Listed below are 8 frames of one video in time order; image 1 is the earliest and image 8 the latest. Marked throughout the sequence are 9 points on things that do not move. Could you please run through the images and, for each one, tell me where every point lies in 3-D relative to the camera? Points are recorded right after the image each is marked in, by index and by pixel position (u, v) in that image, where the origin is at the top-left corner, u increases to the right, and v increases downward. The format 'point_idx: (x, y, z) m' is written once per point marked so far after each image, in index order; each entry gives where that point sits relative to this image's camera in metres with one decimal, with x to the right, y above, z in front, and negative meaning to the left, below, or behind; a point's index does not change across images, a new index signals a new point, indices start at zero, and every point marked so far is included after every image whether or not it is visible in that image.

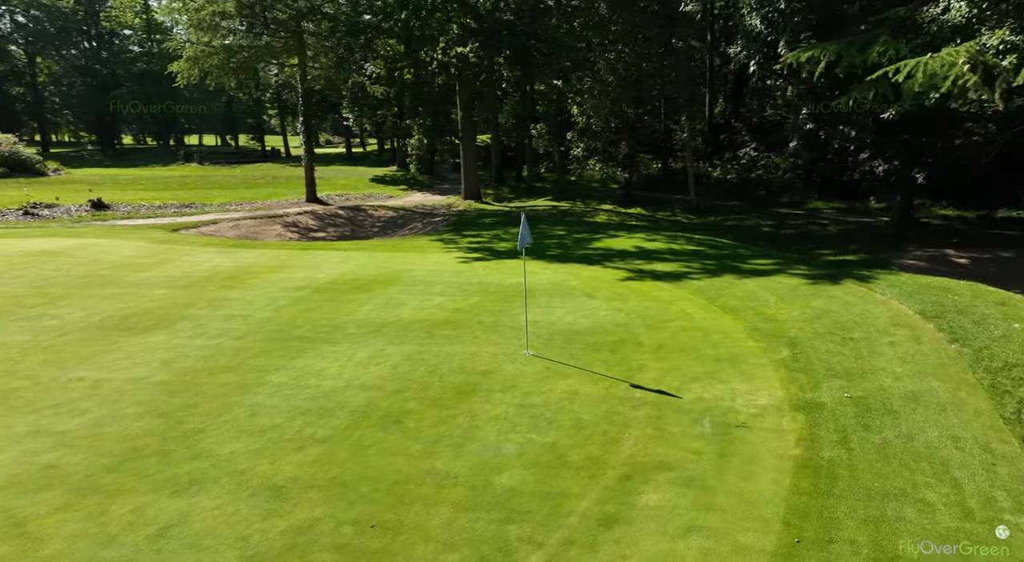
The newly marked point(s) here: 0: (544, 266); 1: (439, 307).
0: (+0.6, +0.2, +13.6) m
1: (-1.1, -0.4, +11.0) m
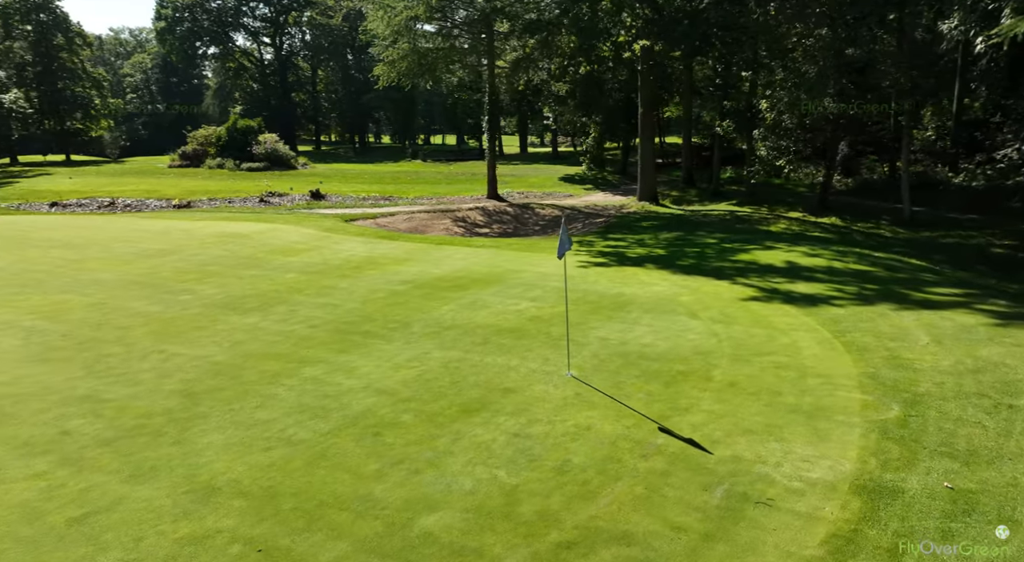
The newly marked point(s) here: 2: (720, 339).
0: (+2.6, 0.0, +12.2) m
1: (+0.2, -0.5, +10.3) m
2: (+2.7, -0.8, +9.2) m
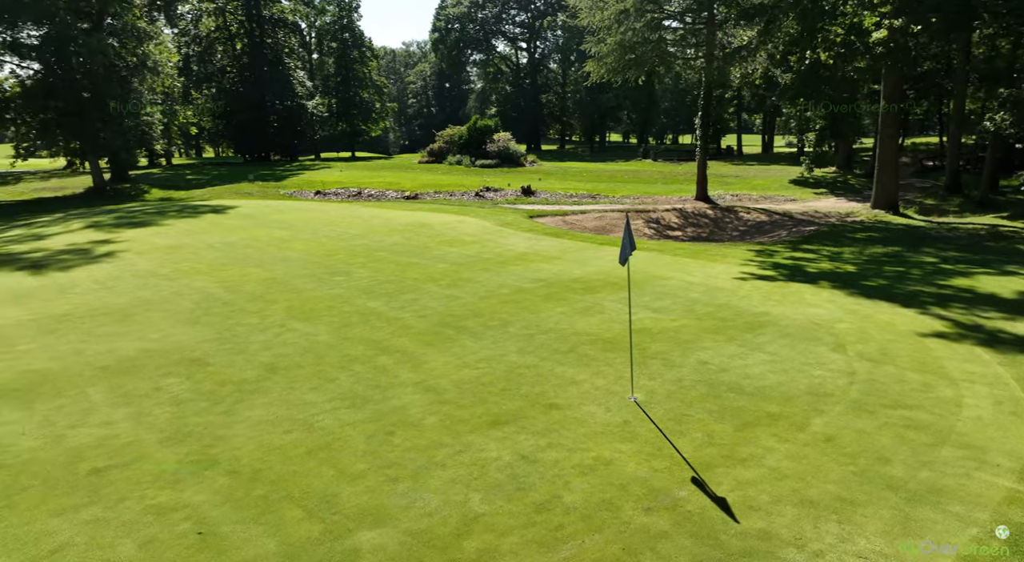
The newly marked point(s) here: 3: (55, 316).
0: (+4.6, -0.3, +10.1) m
1: (+1.6, -0.6, +9.3) m
2: (+3.6, -1.1, +7.3) m
3: (-6.8, -0.5, +10.4) m
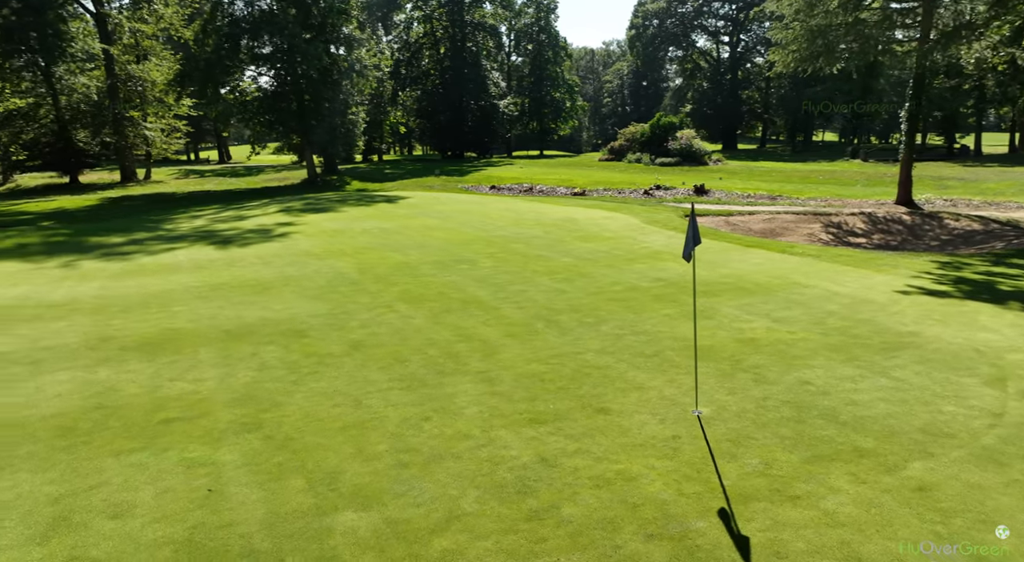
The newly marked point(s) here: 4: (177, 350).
0: (+5.8, -0.6, +8.3) m
1: (+2.7, -0.6, +8.3) m
2: (+4.0, -1.2, +5.8) m
3: (-5.1, 0.0, +11.7) m
4: (-4.0, -0.8, +8.3) m
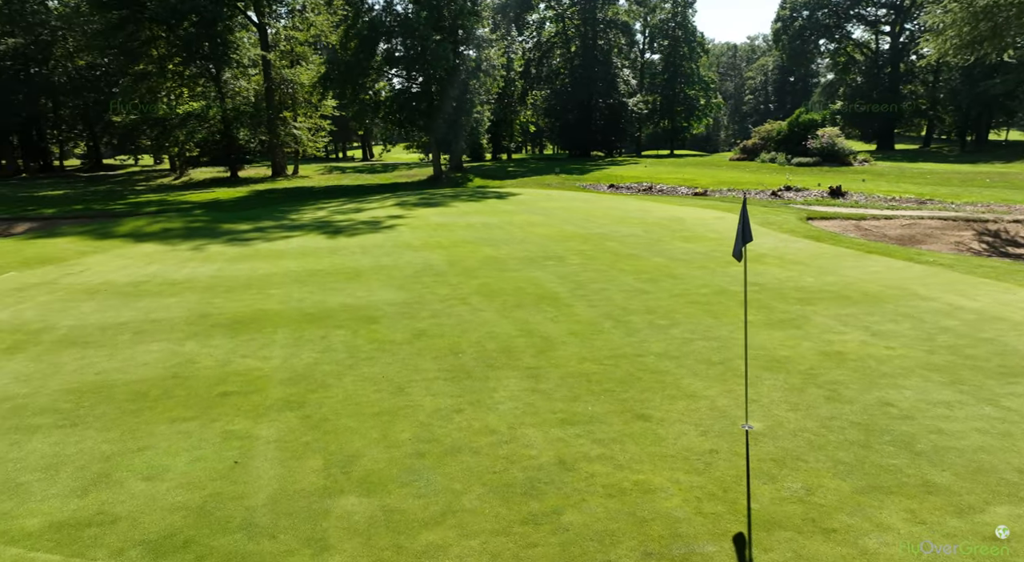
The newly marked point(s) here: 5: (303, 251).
0: (+6.4, -0.7, +6.9) m
1: (+3.4, -0.7, +7.5) m
2: (+4.1, -1.3, +4.8) m
3: (-3.6, +0.2, +12.3) m
4: (-3.2, -0.6, +8.8) m
5: (-4.1, +0.6, +13.8) m
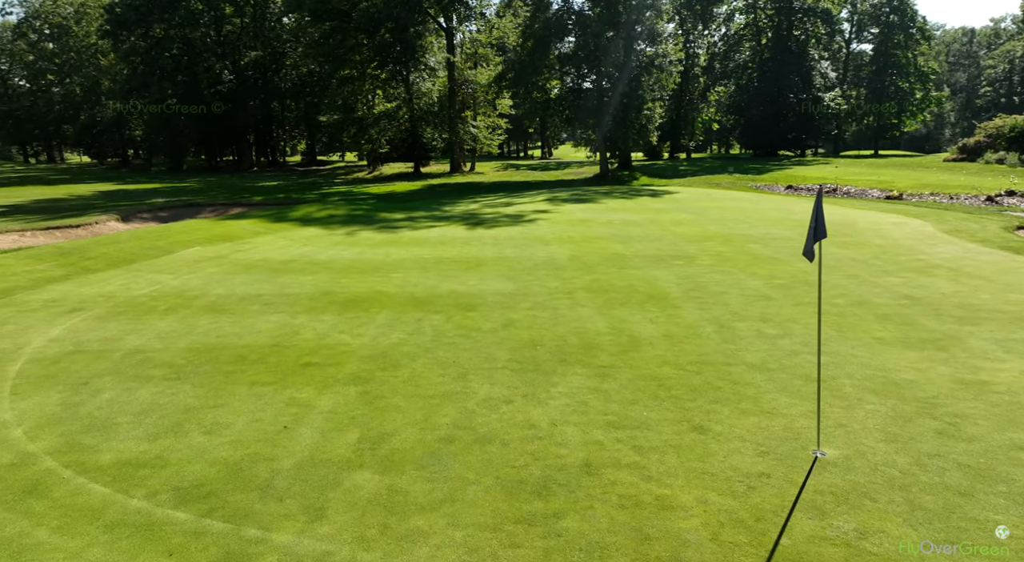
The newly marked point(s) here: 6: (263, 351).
0: (+6.9, -1.0, +4.9) m
1: (+4.1, -0.8, +6.2) m
2: (+4.1, -1.4, +3.5) m
3: (-1.3, +0.4, +12.7) m
4: (-1.9, -0.4, +9.2) m
5: (-1.4, +0.8, +14.3) m
6: (-2.7, -0.8, +7.6) m
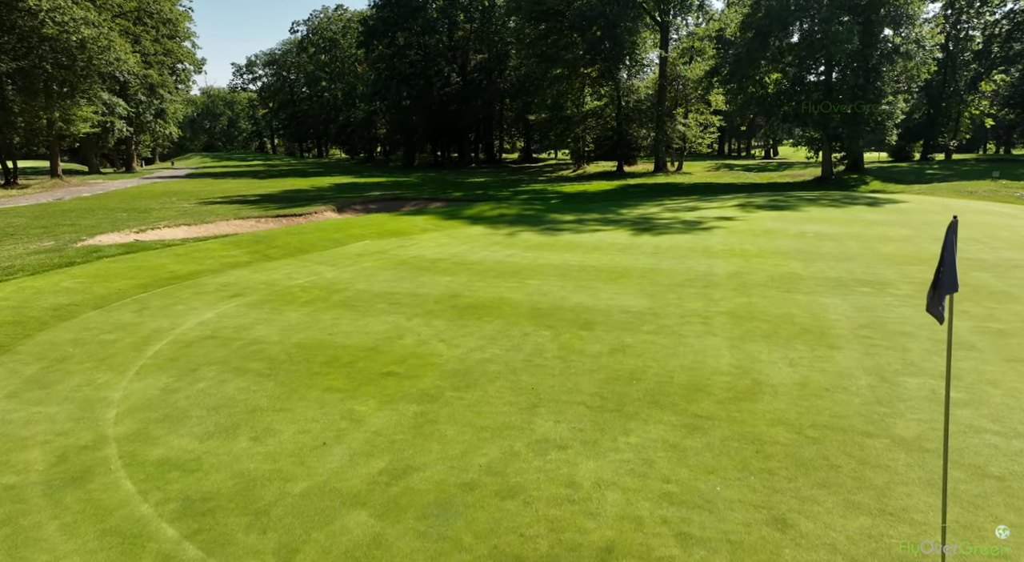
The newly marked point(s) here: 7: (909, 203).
0: (+6.6, -1.7, +2.0) m
1: (+4.4, -1.3, +4.2) m
2: (+3.5, -1.9, +1.5) m
3: (+1.3, +0.3, +11.9) m
4: (-0.4, -0.5, +8.8) m
5: (+1.7, +0.7, +13.4) m
6: (-1.6, -0.8, +7.4) m
7: (+10.7, +2.1, +18.9) m
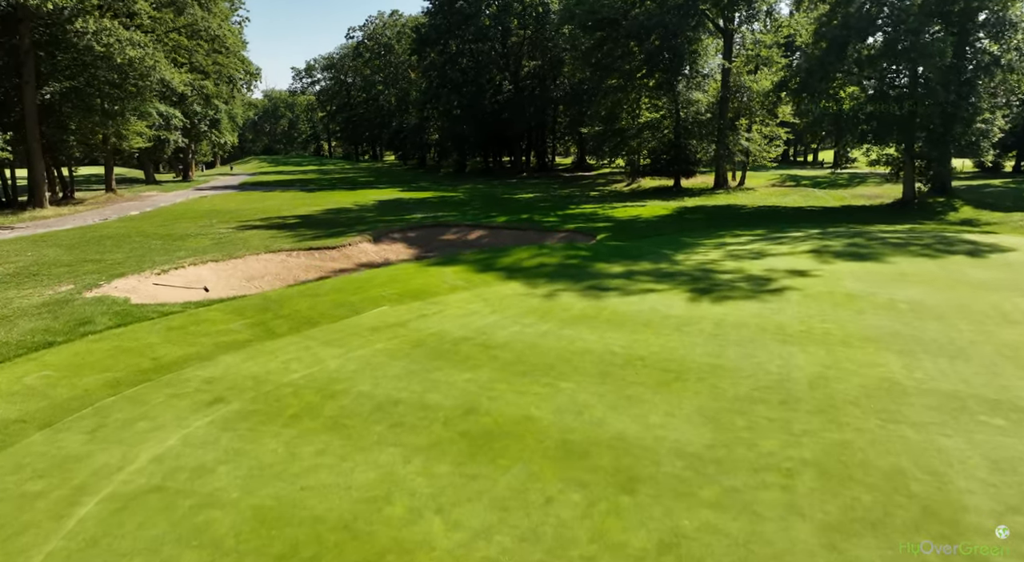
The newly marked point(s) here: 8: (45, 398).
0: (+6.3, -3.1, -0.3) m
1: (+4.2, -2.7, +2.0) m
2: (+3.2, -3.3, -0.6) m
3: (+1.8, -1.0, +10.0) m
4: (-0.1, -1.8, +7.0) m
5: (+2.3, -0.7, +11.4) m
6: (-1.5, -2.1, +5.7) m
7: (+11.7, +0.7, +16.2) m
8: (-5.8, -1.4, +8.7) m
